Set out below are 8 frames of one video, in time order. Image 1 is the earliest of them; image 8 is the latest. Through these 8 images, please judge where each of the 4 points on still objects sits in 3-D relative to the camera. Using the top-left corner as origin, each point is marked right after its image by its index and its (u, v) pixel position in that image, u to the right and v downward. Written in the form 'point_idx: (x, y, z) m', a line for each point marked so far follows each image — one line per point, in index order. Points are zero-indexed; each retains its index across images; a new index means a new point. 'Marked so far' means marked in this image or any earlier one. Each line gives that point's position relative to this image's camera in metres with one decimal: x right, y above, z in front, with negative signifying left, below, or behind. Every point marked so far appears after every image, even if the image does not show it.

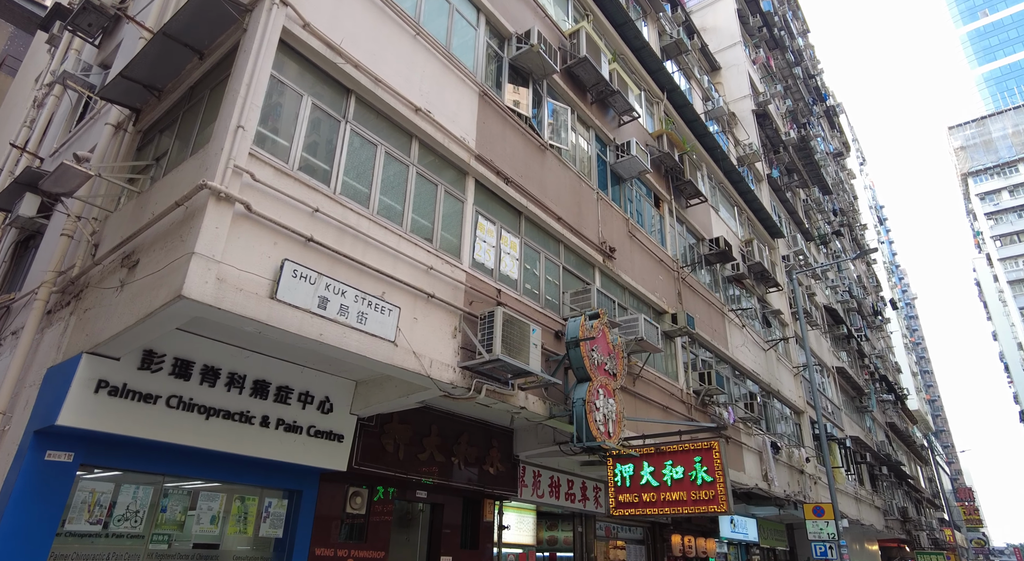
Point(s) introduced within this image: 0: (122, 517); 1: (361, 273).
0: (-3.8, -2.3, +6.2) m
1: (-1.5, +0.1, +6.3) m
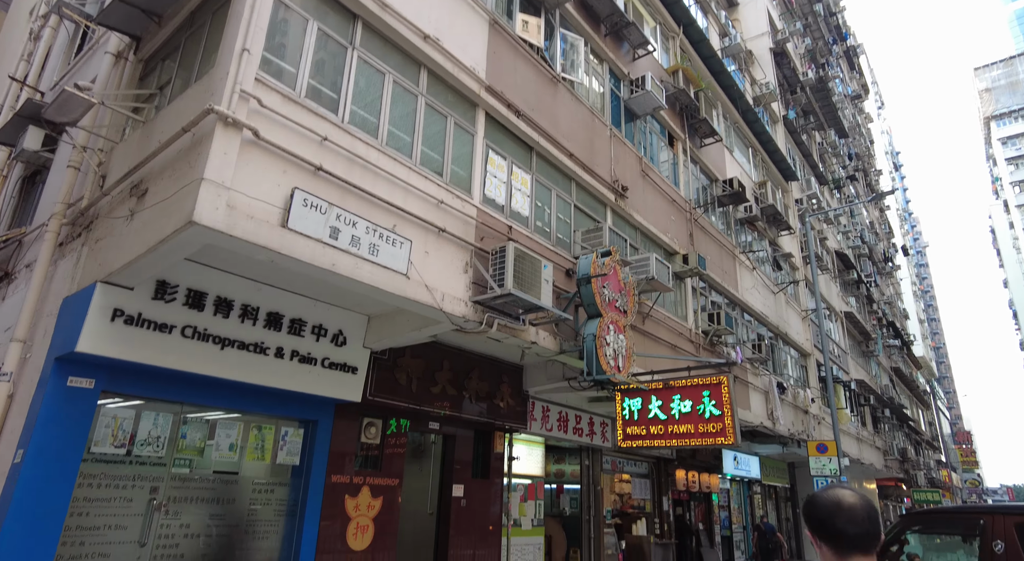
0: (-3.7, -1.6, +6.4) m
1: (-1.4, +0.8, +6.3) m
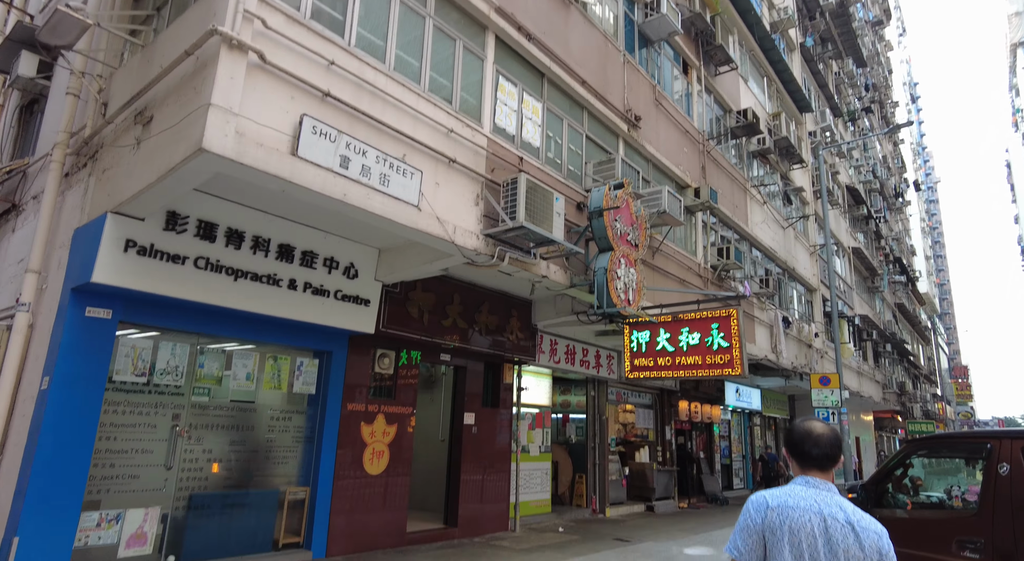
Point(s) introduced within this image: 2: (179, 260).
0: (-3.6, -0.9, +6.5) m
1: (-1.3, +1.4, +6.1) m
2: (-3.2, +0.2, +6.0) m
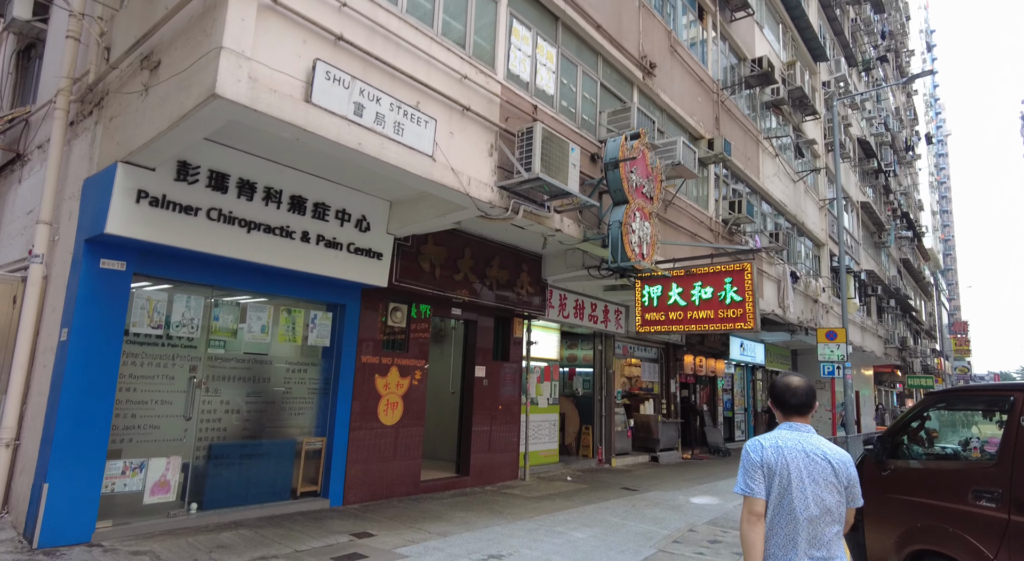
0: (-3.4, -0.4, +6.5) m
1: (-1.1, +1.9, +5.9) m
2: (-3.0, +0.7, +5.9) m
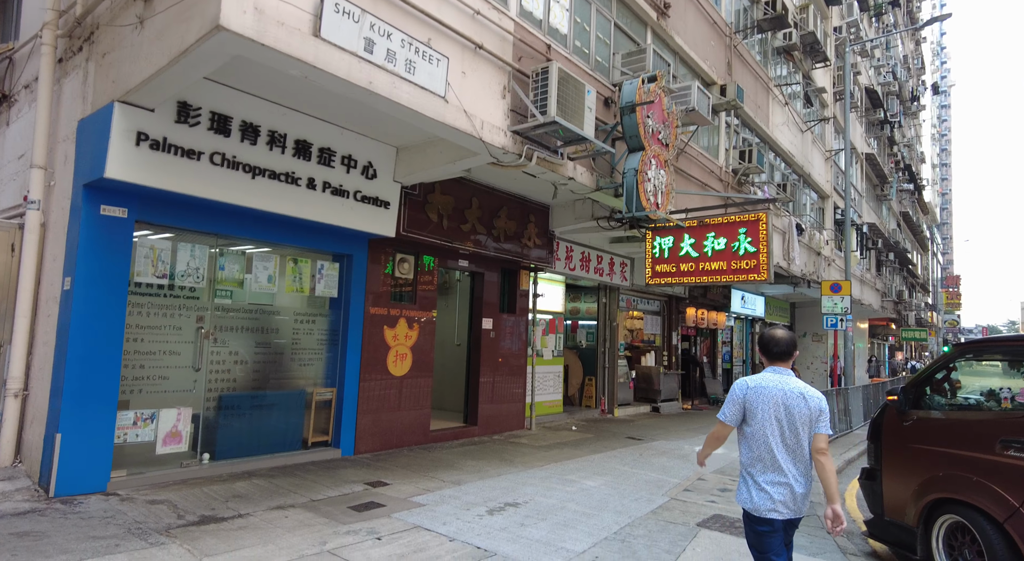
0: (-3.3, +0.1, +6.3) m
1: (-0.9, +2.4, +5.6) m
2: (-2.9, +1.1, +5.7) m
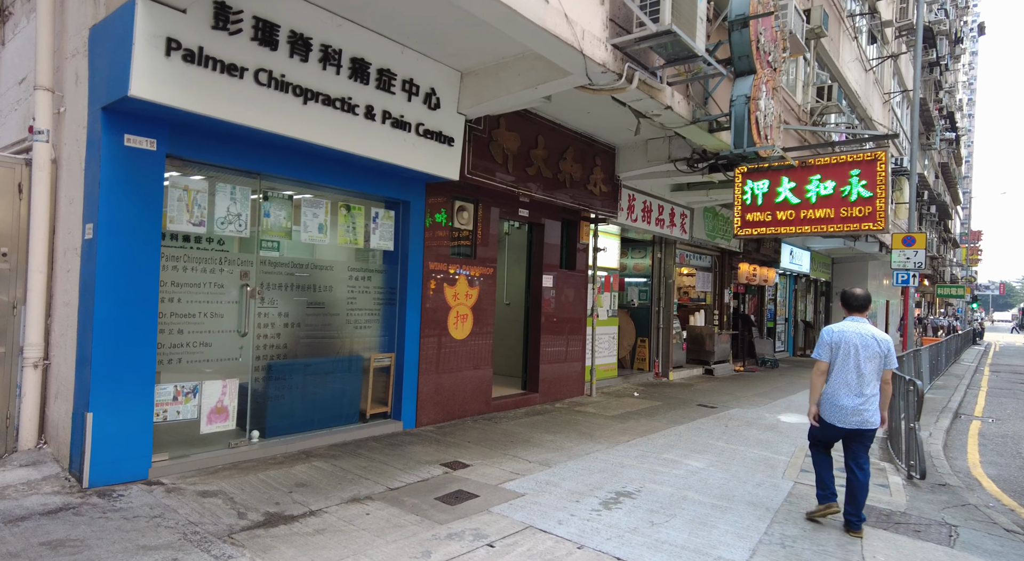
0: (-2.4, +0.5, +5.3) m
1: (-0.1, +2.8, +4.4) m
2: (-2.0, +1.5, +4.6) m
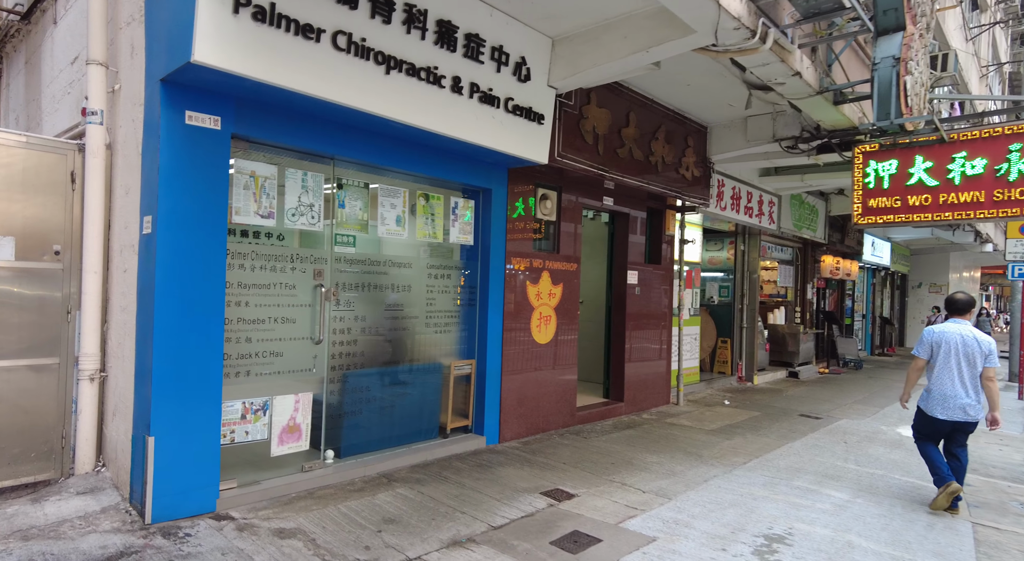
0: (-1.6, +0.5, +4.6) m
1: (+0.6, +2.8, +3.6) m
2: (-1.2, +1.5, +3.9) m
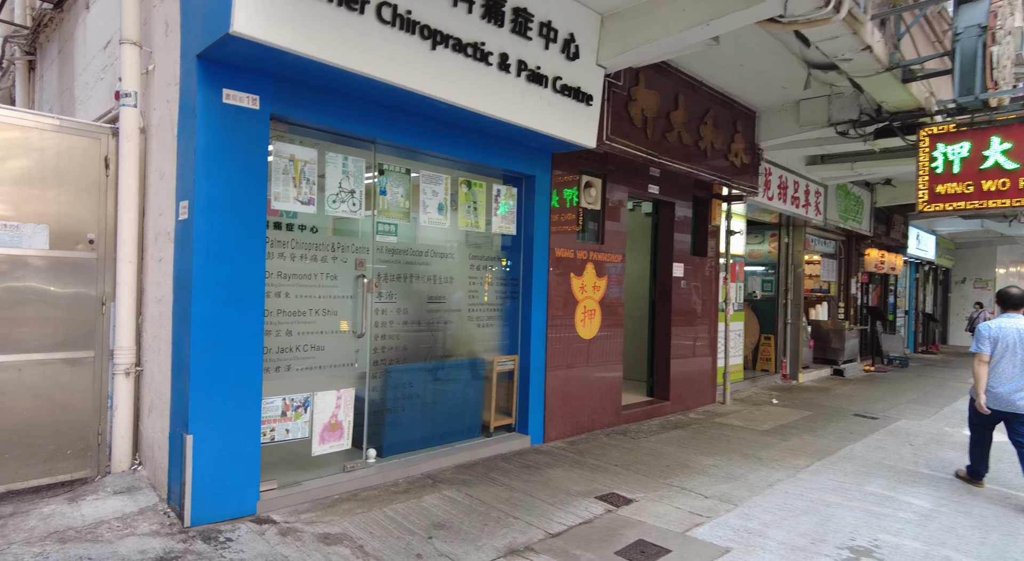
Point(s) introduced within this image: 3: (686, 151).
0: (-1.2, +0.6, +4.4) m
1: (+1.0, +2.8, +3.2) m
2: (-0.9, +1.6, +3.6) m
3: (+1.9, +1.4, +6.8) m
